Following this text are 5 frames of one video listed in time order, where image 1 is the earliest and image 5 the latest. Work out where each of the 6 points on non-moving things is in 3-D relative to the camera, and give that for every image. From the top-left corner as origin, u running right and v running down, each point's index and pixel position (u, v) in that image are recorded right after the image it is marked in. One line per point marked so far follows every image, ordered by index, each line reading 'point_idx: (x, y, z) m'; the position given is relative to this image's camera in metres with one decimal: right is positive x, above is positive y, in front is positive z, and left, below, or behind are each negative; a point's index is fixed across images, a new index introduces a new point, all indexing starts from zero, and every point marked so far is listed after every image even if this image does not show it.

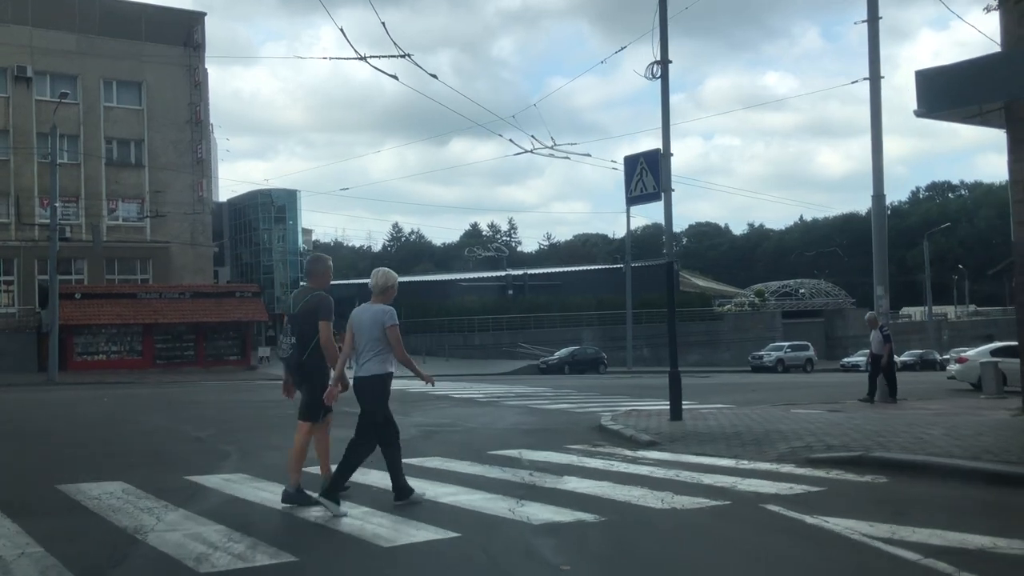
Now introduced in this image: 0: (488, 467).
0: (-0.2, -1.6, +8.4) m
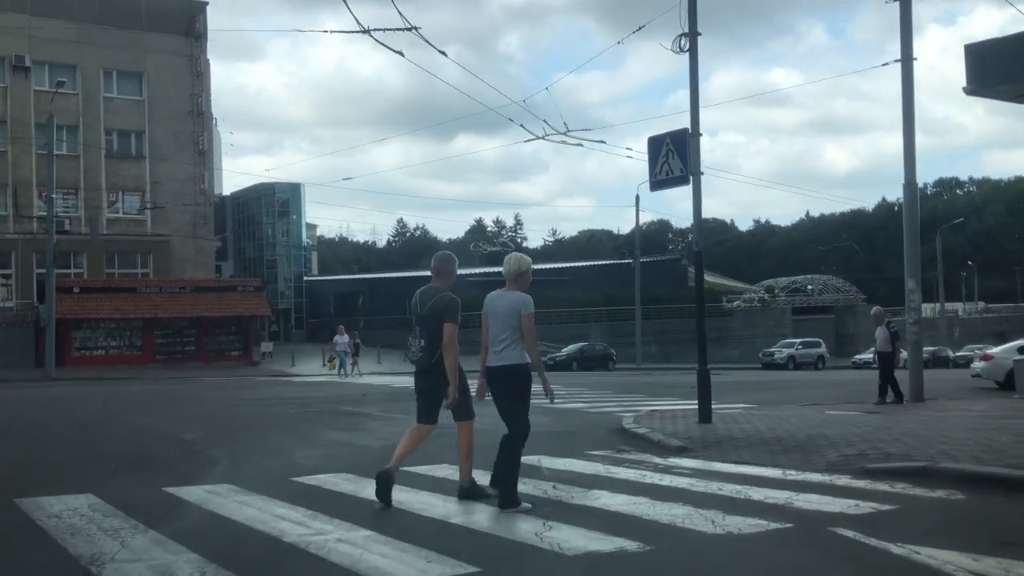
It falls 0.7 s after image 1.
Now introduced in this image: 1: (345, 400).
0: (-0.1, -1.5, +7.5) m
1: (-3.0, -2.0, +17.1) m
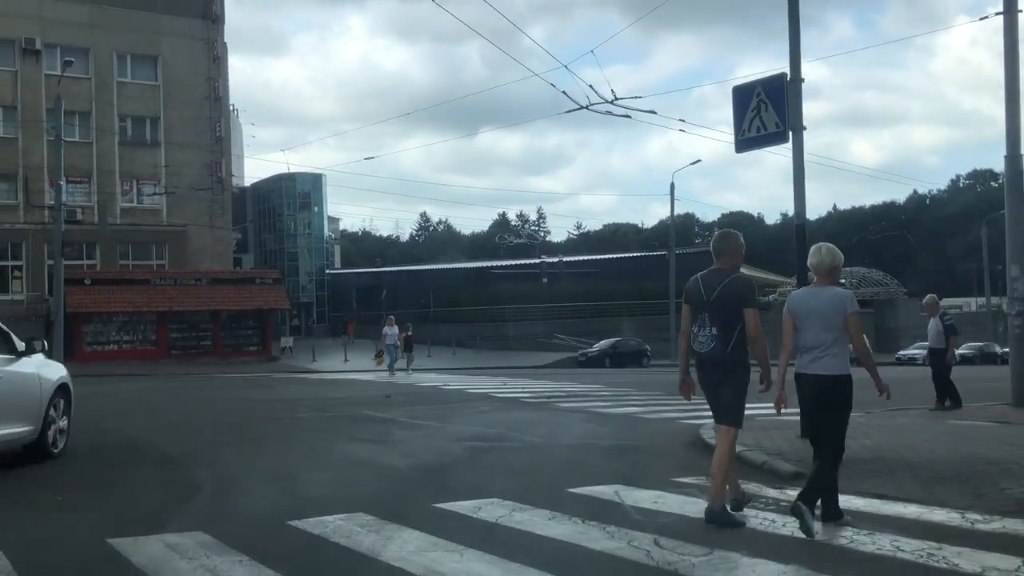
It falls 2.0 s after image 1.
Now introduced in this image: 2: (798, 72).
0: (+0.4, -1.4, +5.5) m
1: (-2.3, -1.8, +15.1) m
2: (+2.8, +2.1, +9.1) m
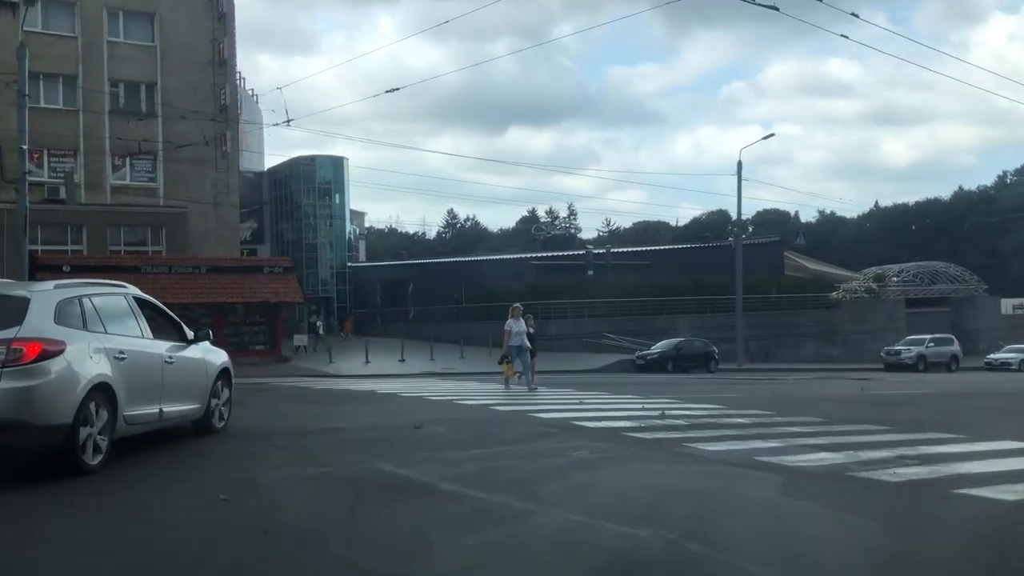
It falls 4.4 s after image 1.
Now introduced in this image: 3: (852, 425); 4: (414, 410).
0: (+1.2, -1.1, -0.4) m
1: (-1.2, -1.5, +9.4) m
2: (+3.7, +2.4, +3.2) m
3: (+4.4, -1.8, +12.0) m
4: (-1.4, -1.6, +12.2) m
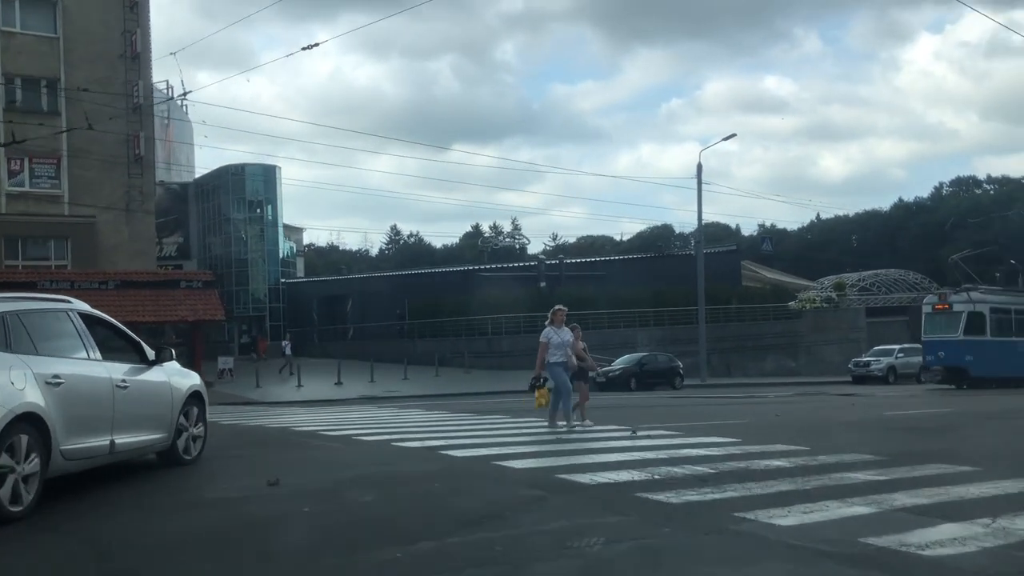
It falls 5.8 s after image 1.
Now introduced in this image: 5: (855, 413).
0: (+1.5, -0.8, -3.5) m
1: (-1.4, -1.5, +6.1) m
2: (+3.8, +2.6, +0.3) m
3: (+4.0, -1.7, +9.0) m
4: (-1.7, -1.6, +8.9) m
5: (+6.6, -2.3, +18.0) m
